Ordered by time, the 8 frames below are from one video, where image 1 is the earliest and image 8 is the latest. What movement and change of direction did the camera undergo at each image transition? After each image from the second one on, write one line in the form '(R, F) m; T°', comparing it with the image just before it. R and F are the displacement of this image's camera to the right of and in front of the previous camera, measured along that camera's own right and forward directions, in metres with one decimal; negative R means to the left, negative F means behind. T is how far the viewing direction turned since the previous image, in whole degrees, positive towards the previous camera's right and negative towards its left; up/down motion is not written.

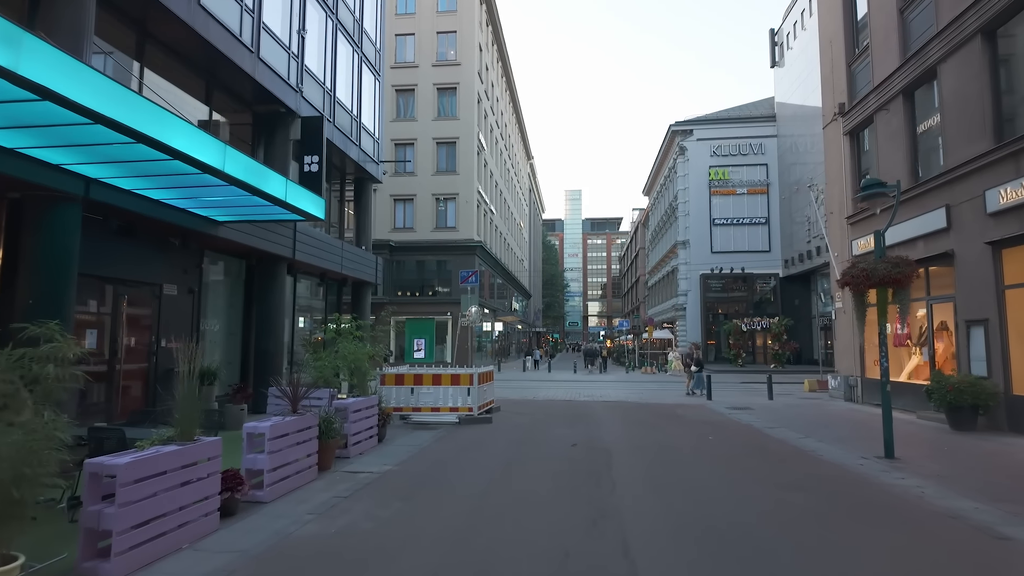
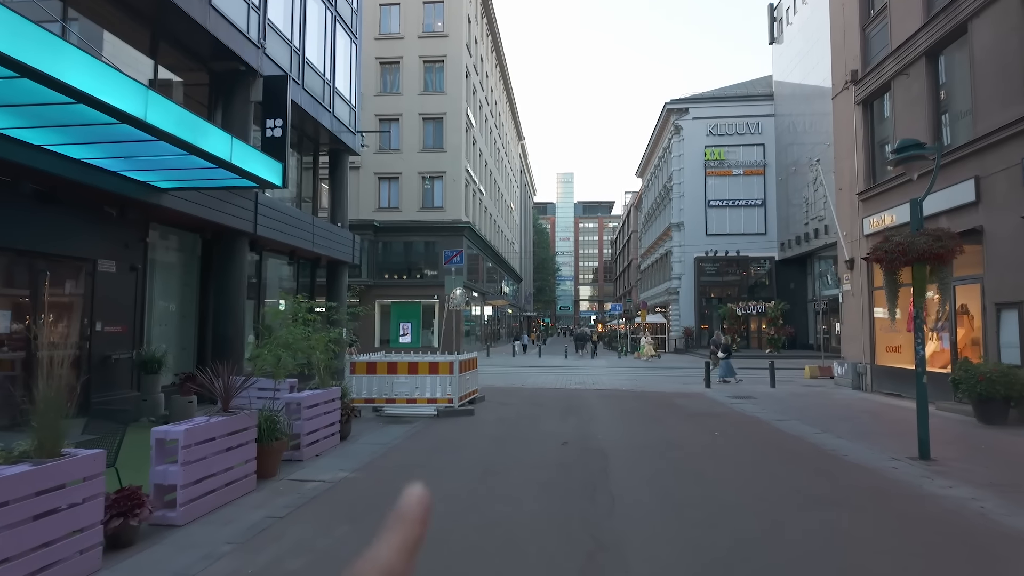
(+0.2, +1.4) m; +1°
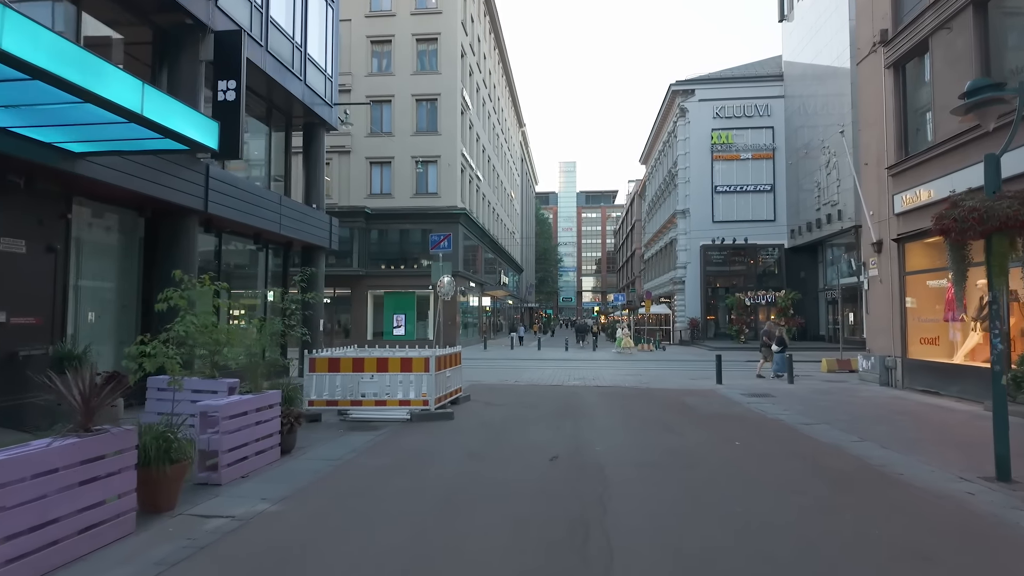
(+0.4, +1.8) m; 0°
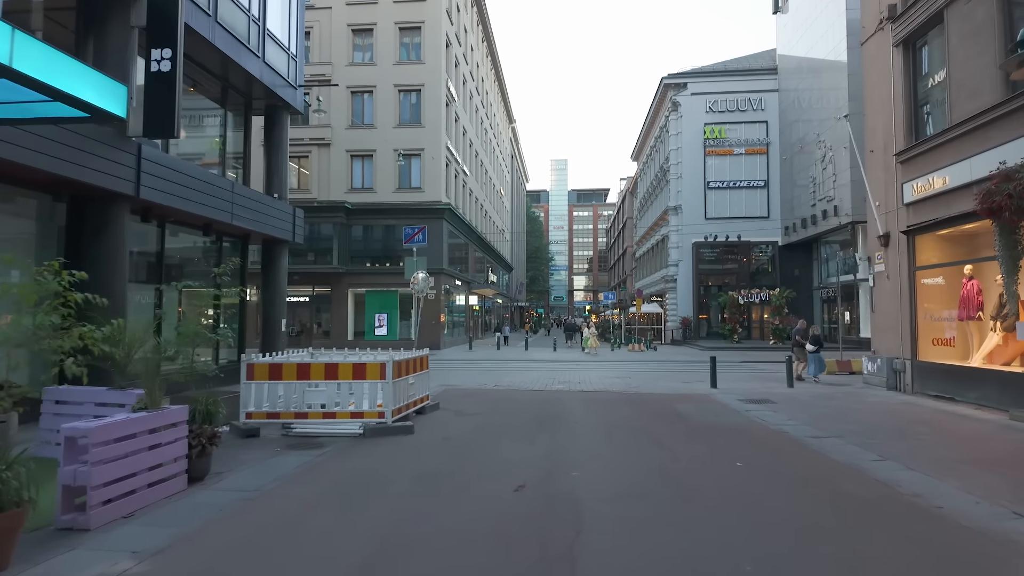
(+0.4, +1.4) m; +1°
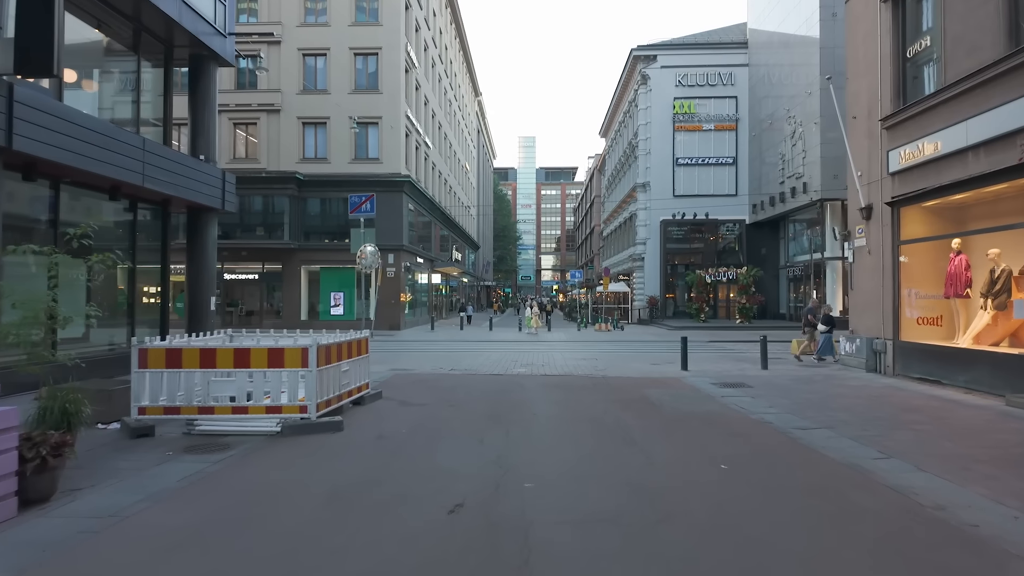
(+0.3, +1.4) m; +3°
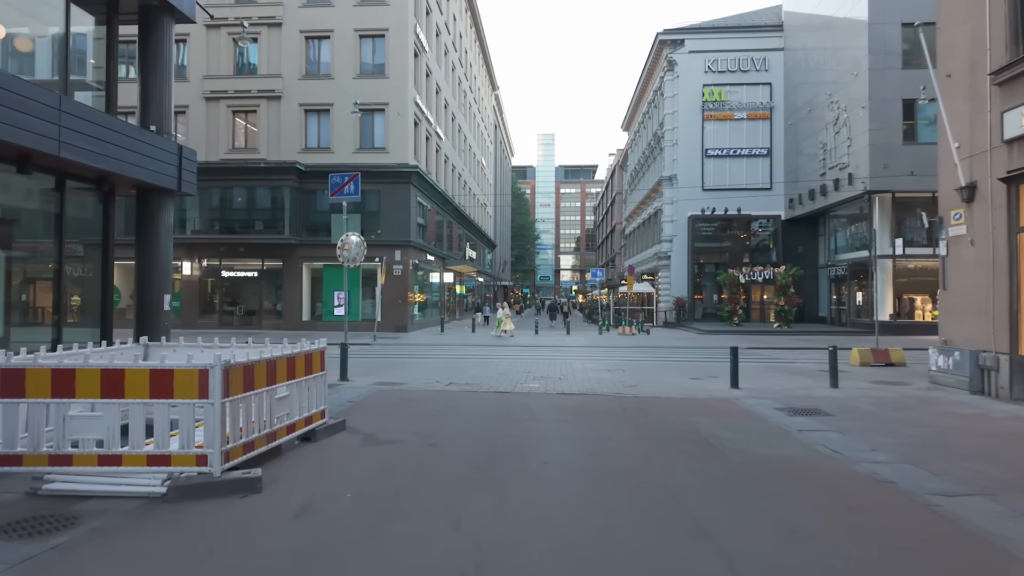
(+0.2, +2.8) m; -2°
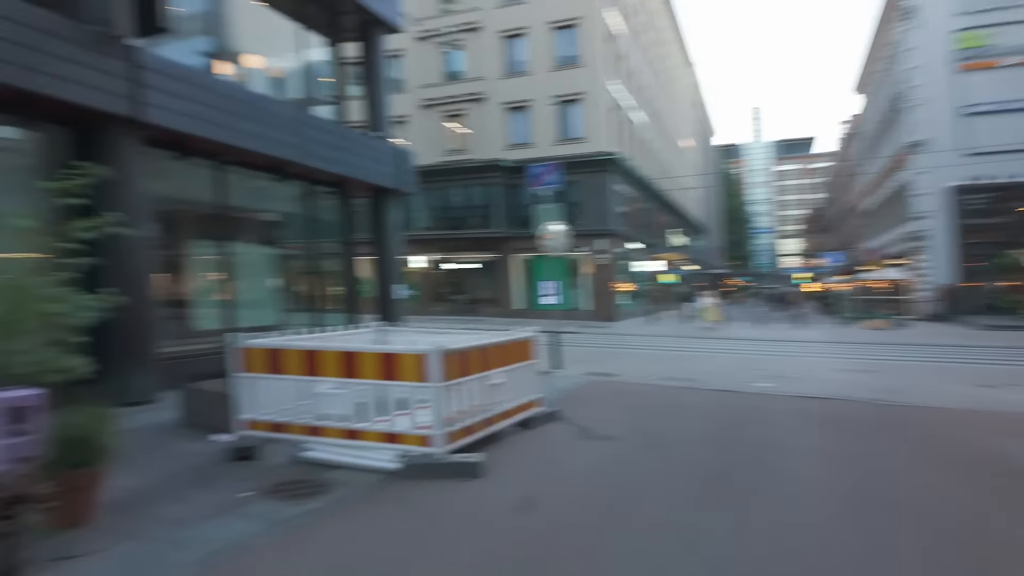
(-0.2, +0.5) m; -20°
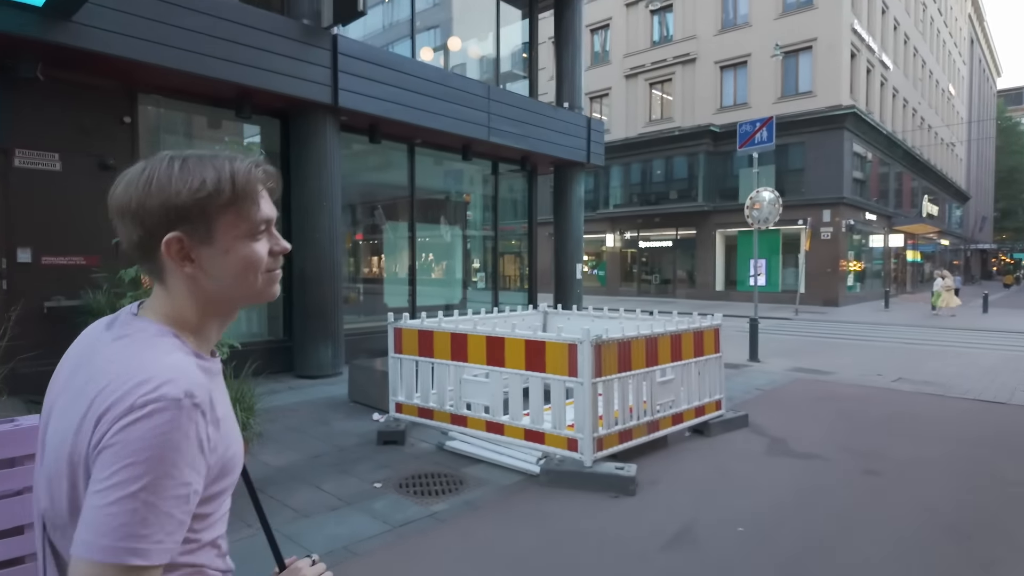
(+0.3, +0.9) m; -19°
